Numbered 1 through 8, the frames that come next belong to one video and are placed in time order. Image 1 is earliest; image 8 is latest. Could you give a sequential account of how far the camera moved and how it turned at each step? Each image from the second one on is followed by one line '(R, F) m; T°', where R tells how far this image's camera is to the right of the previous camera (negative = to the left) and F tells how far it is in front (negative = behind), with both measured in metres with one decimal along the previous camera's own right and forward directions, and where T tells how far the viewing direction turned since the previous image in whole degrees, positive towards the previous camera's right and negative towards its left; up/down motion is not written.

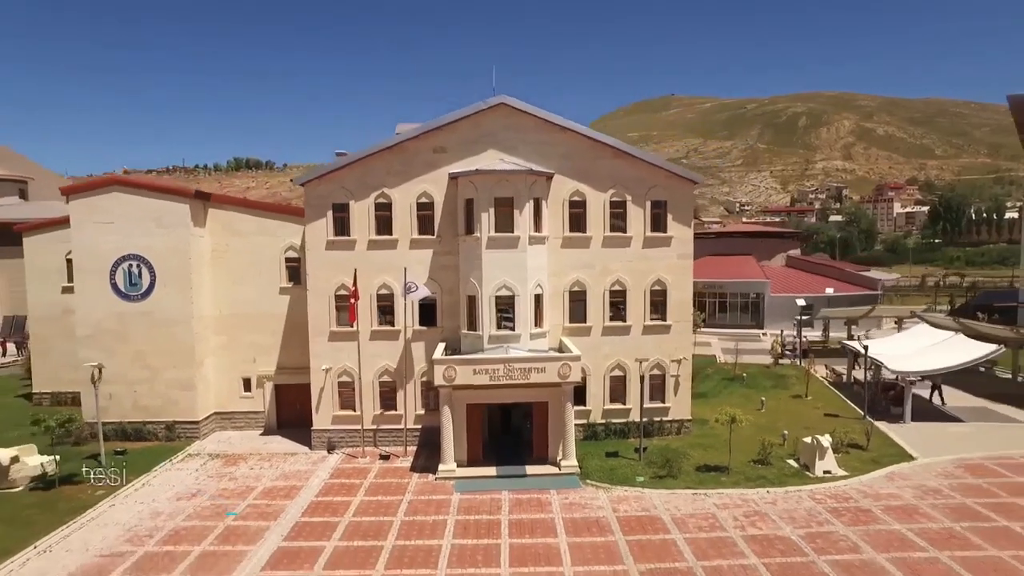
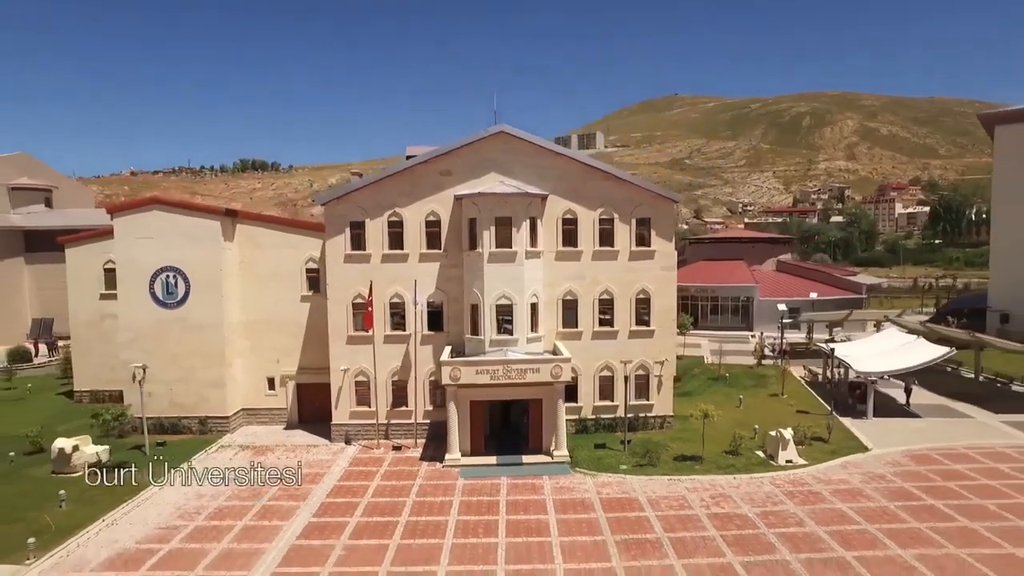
(+0.2, -2.4) m; 0°
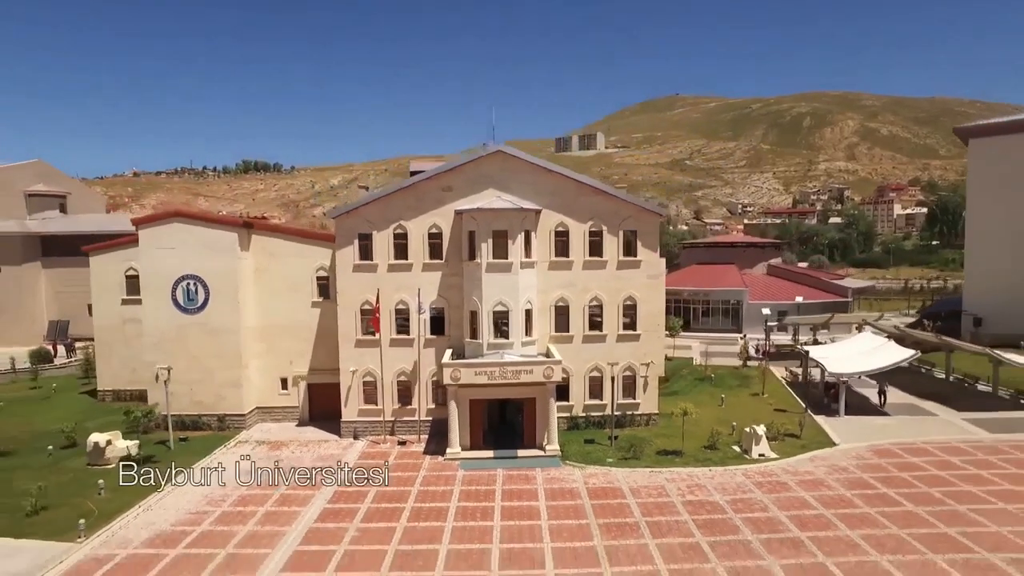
(+0.2, -1.9) m; 0°
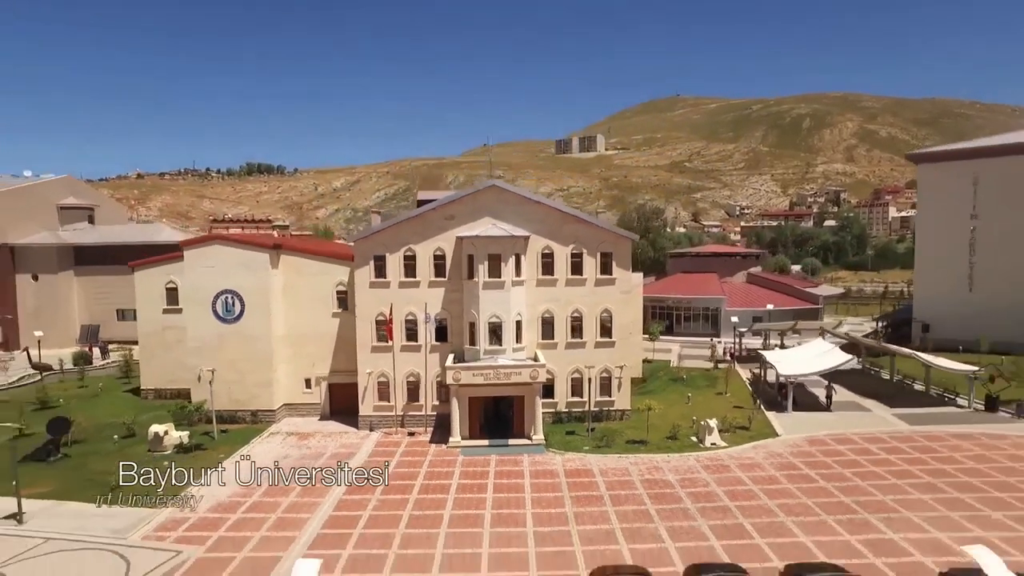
(+0.4, -4.3) m; 0°
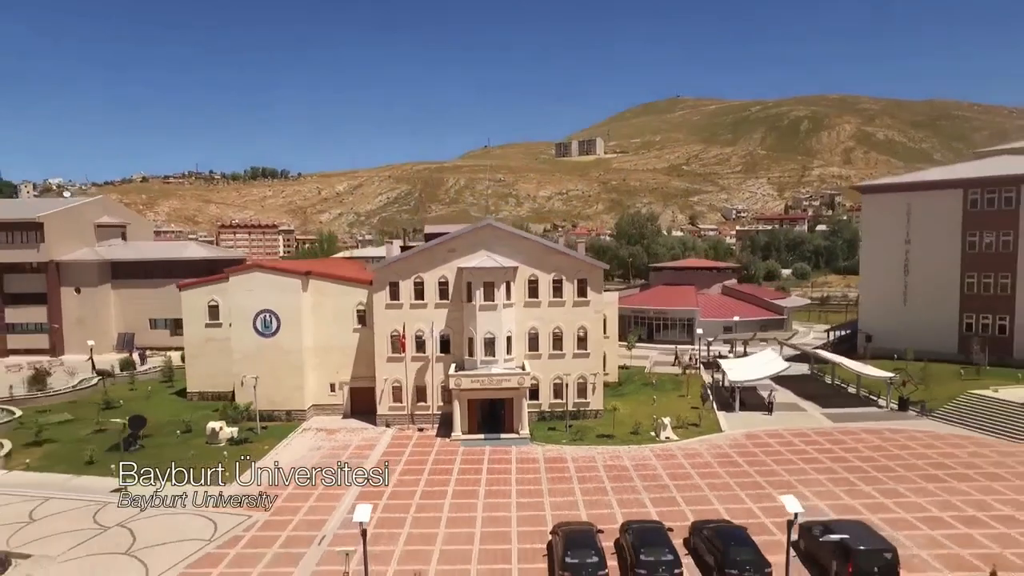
(+0.5, -6.0) m; 0°
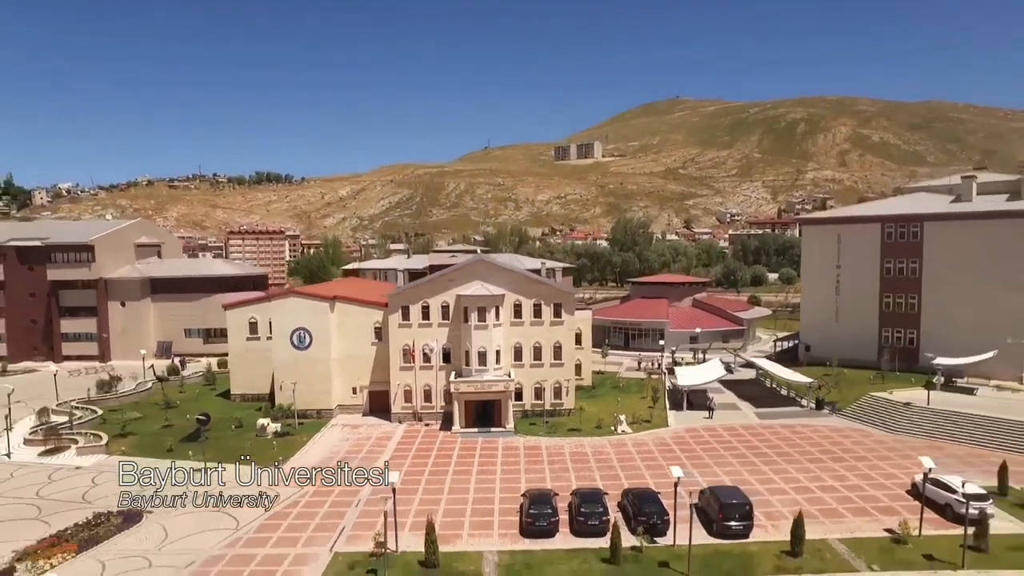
(+0.8, -8.3) m; 0°
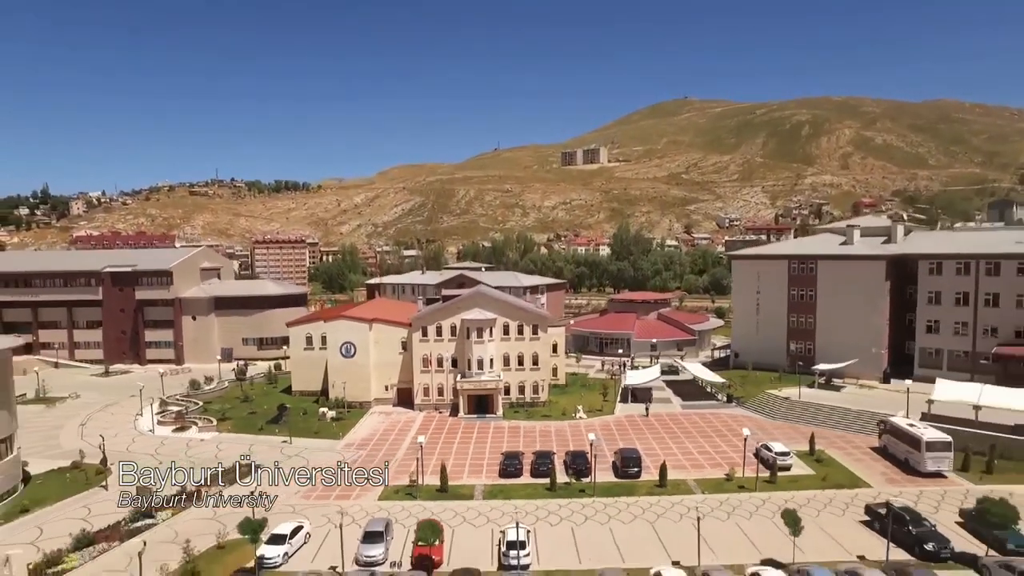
(+1.9, -16.0) m; -1°
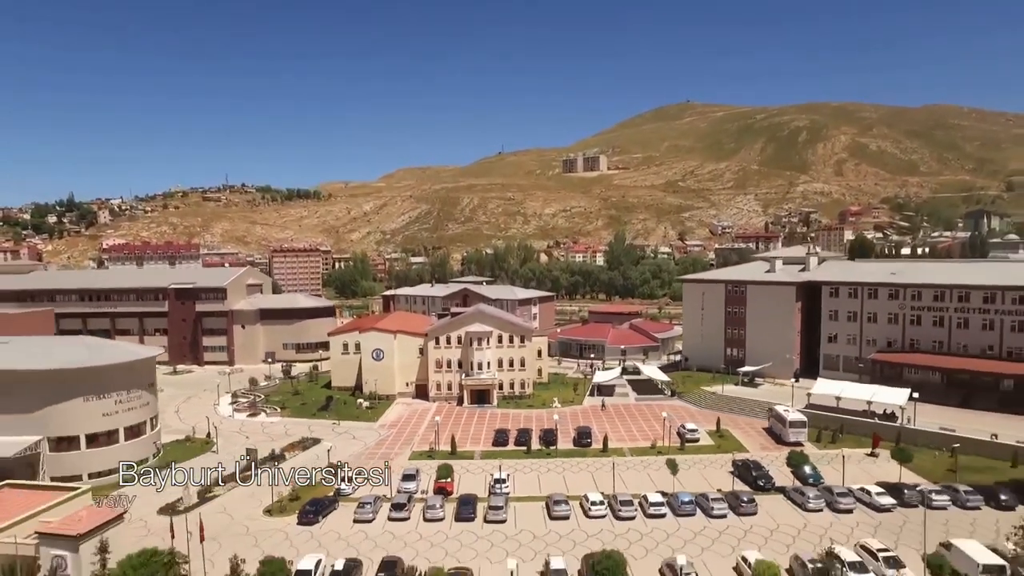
(+1.3, -17.3) m; 0°
